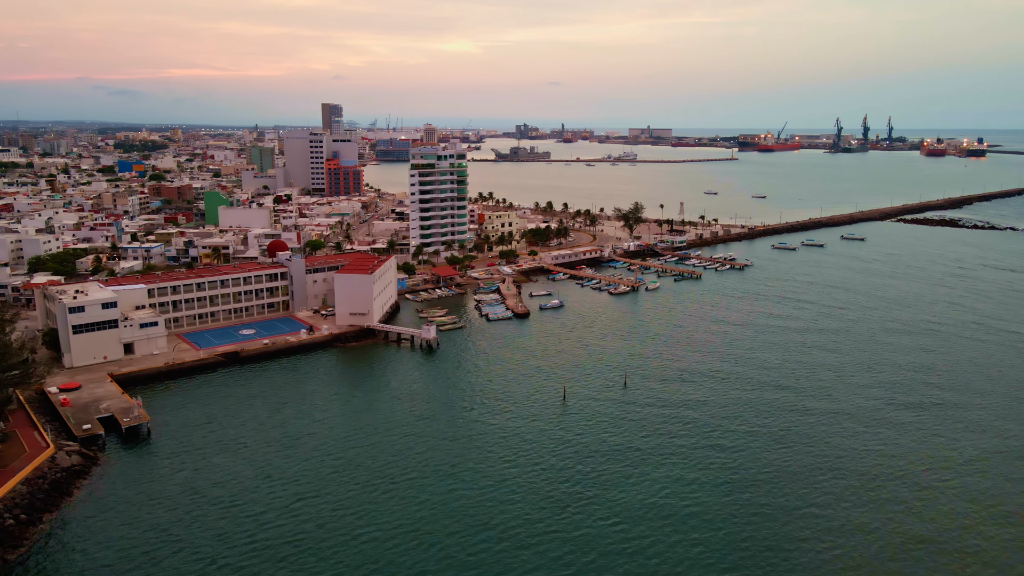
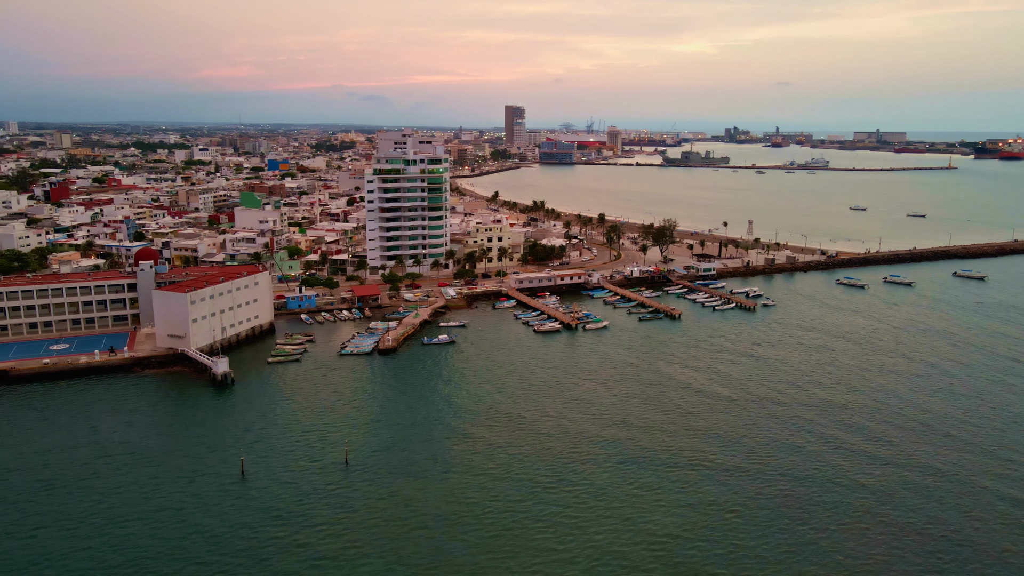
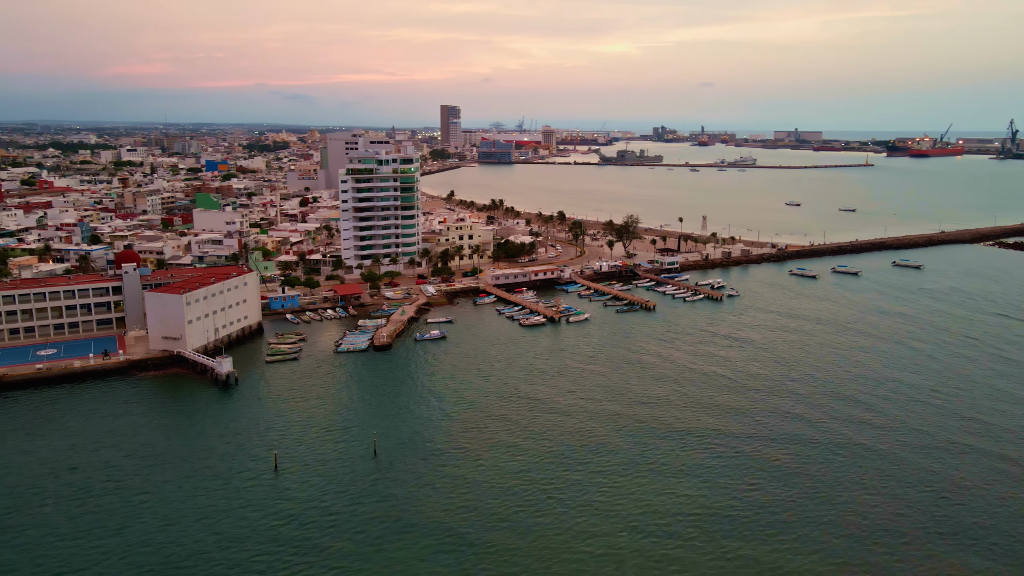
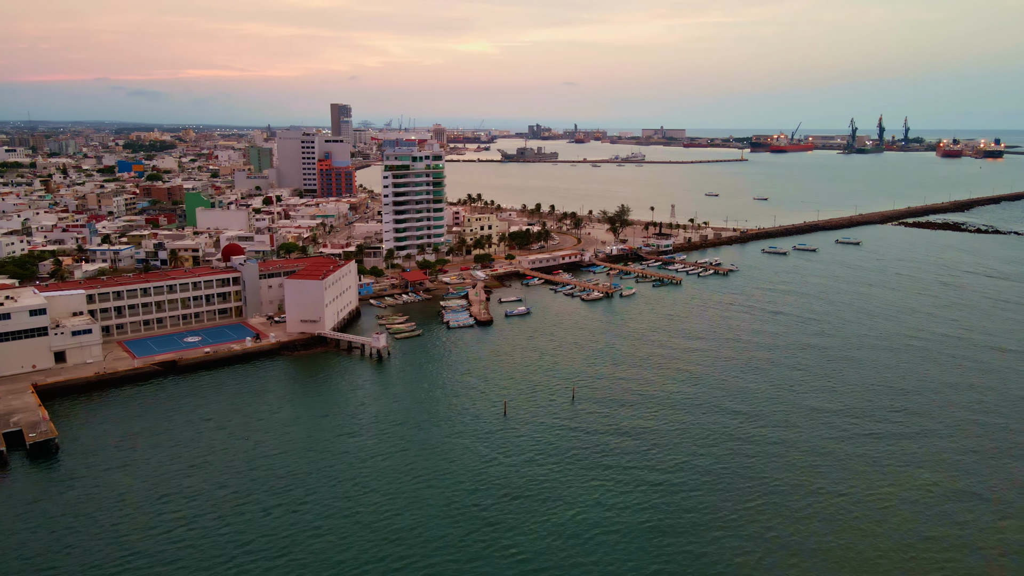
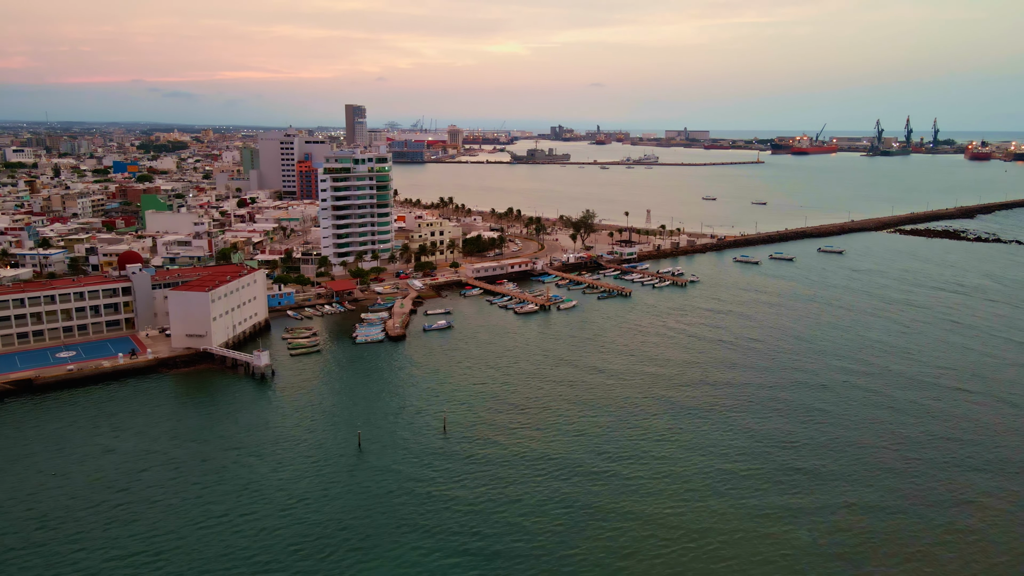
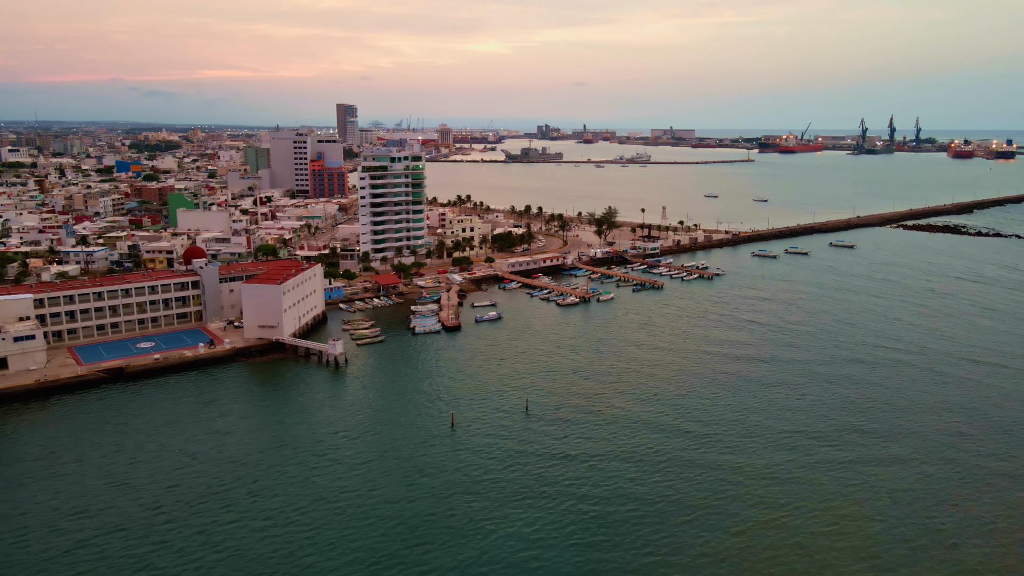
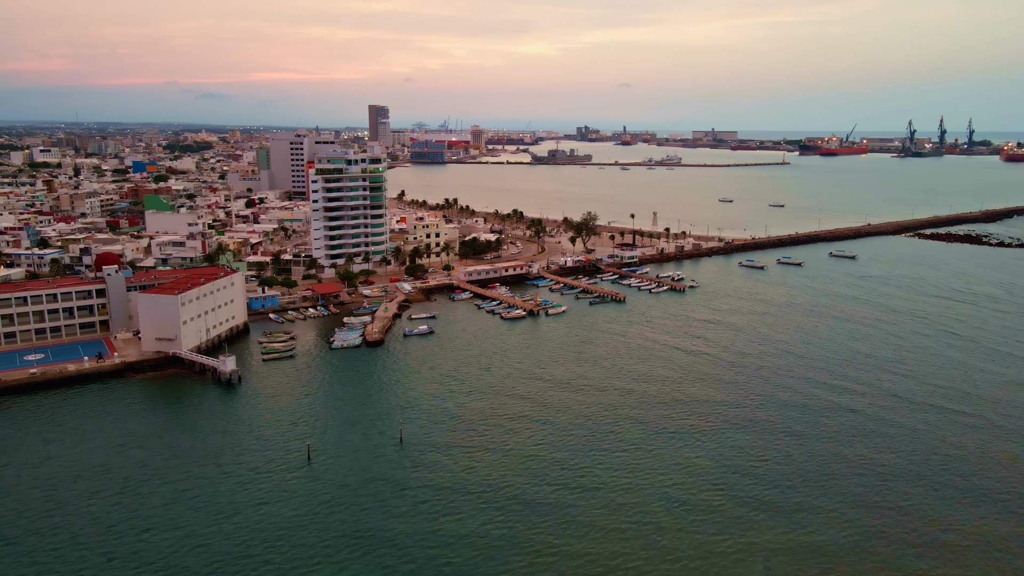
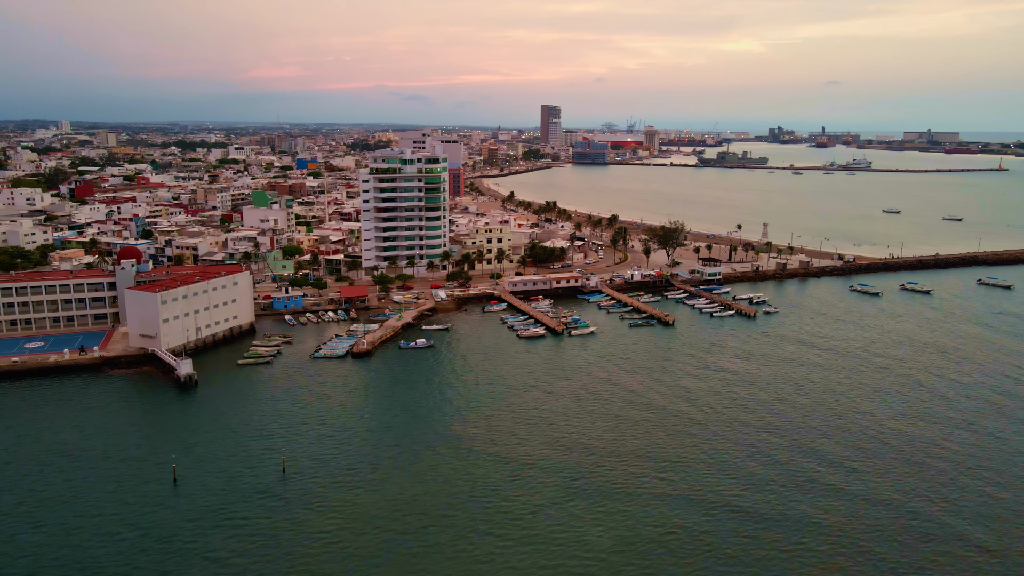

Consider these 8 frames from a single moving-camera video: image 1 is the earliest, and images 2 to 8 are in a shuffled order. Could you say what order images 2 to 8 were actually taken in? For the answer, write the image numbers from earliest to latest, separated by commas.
4, 6, 5, 7, 3, 2, 8
